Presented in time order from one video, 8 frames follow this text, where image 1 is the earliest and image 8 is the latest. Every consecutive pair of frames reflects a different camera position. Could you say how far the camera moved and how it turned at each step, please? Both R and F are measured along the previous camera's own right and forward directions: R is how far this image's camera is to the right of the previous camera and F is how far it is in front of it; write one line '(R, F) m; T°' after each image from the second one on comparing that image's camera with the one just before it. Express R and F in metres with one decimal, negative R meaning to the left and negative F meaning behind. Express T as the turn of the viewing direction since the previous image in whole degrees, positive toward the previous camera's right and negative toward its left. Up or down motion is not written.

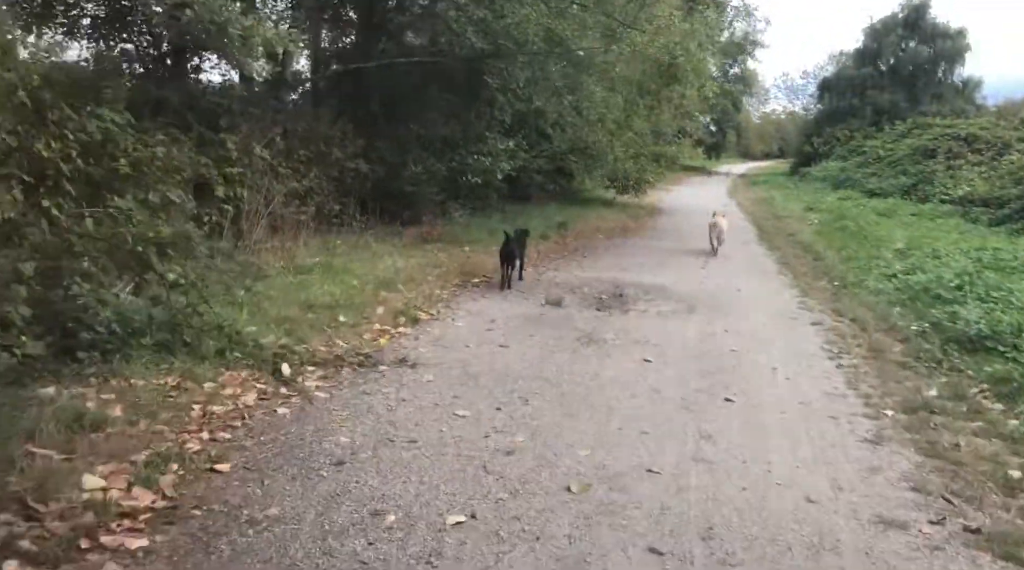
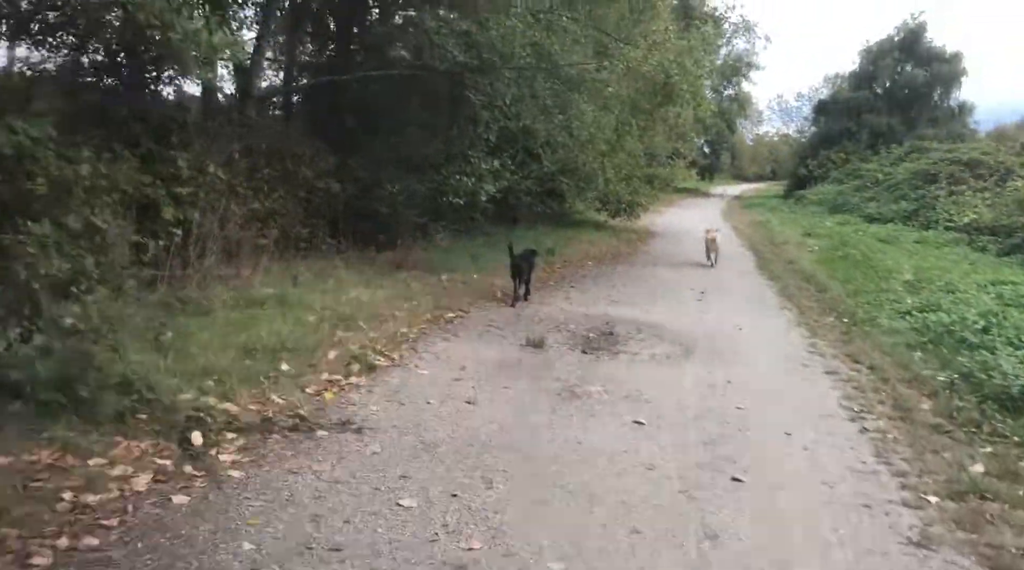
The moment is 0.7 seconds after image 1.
(+0.2, +1.1) m; 0°
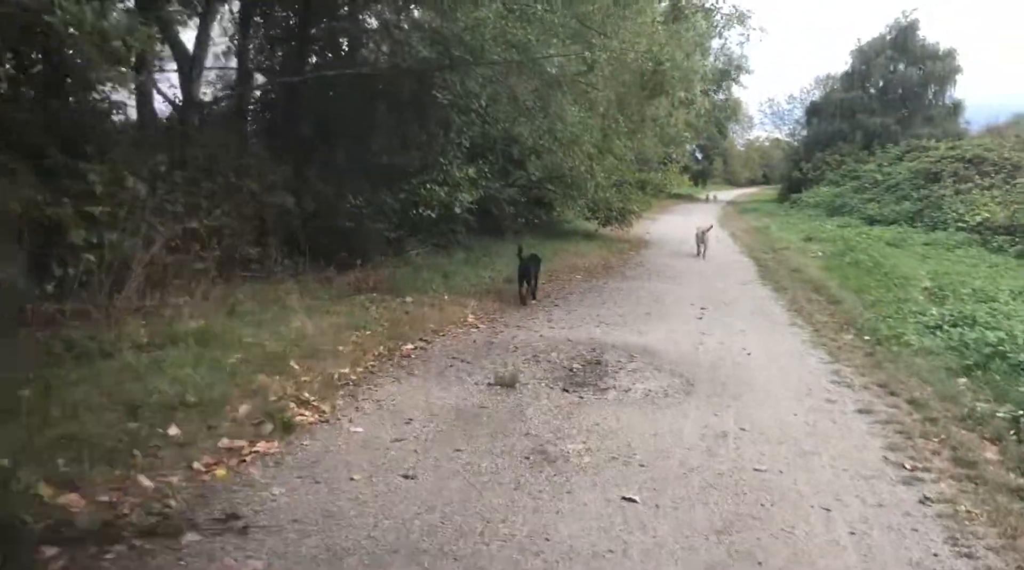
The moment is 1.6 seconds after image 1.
(+0.3, +1.5) m; 0°
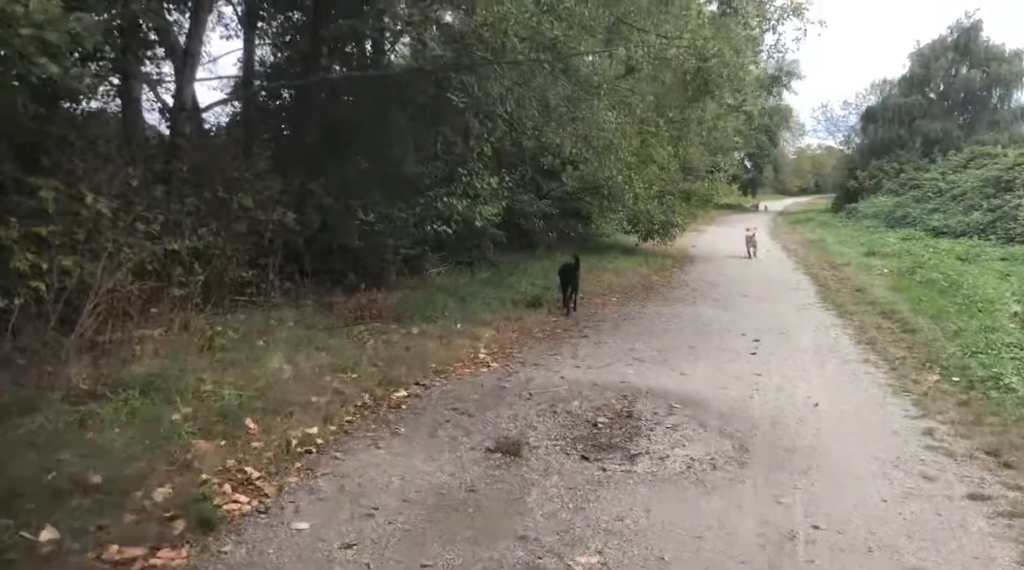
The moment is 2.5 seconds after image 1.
(+0.3, +1.4) m; -3°
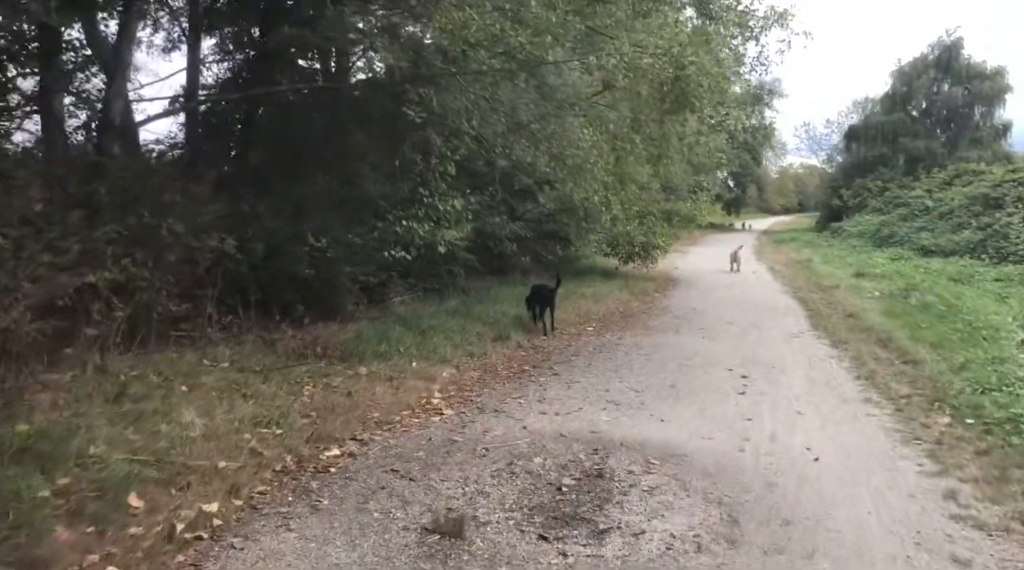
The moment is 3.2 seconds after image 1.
(+0.3, +1.0) m; +1°
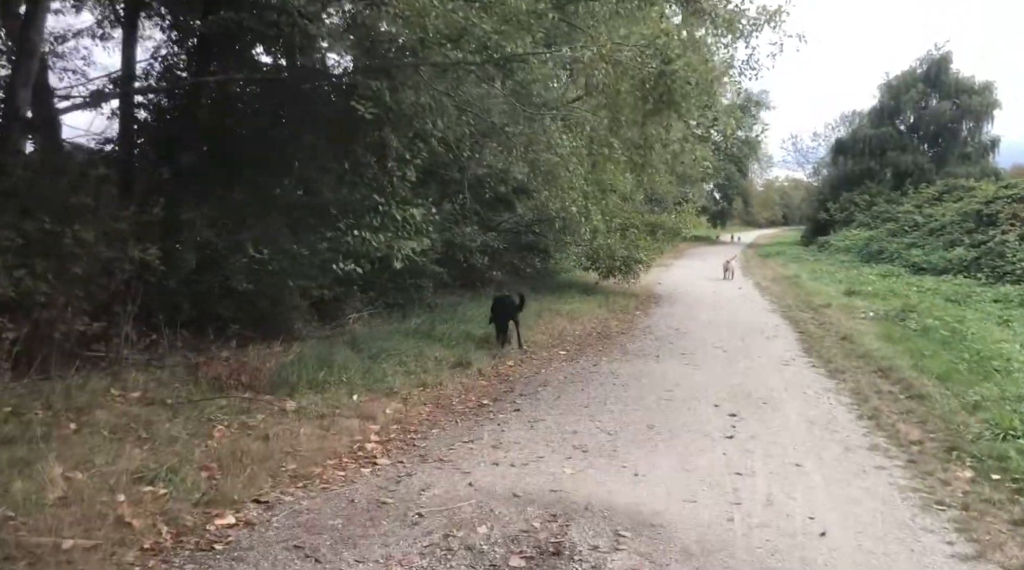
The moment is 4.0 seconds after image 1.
(+0.3, +1.1) m; +1°
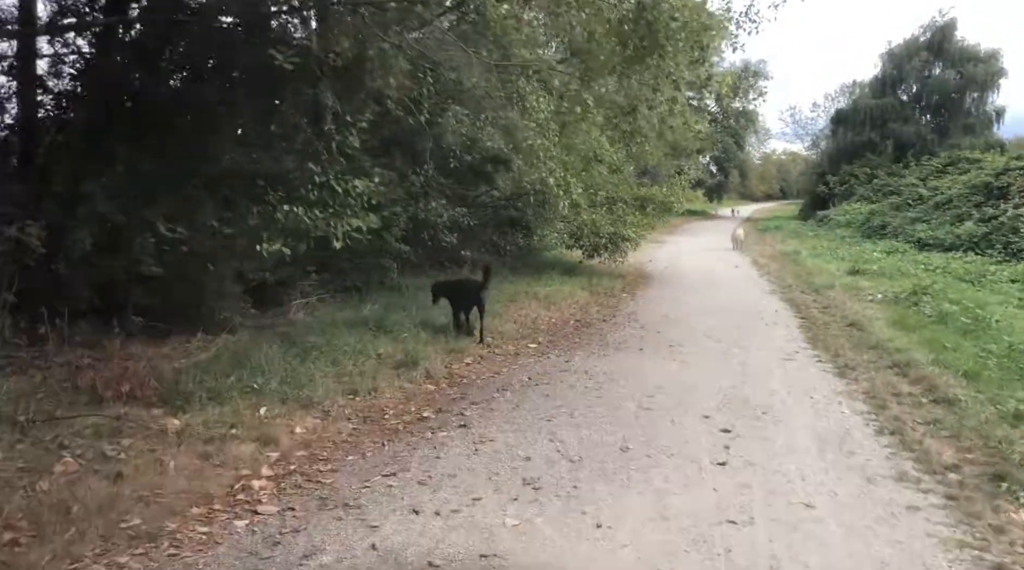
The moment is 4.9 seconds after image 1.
(+0.4, +1.5) m; 0°
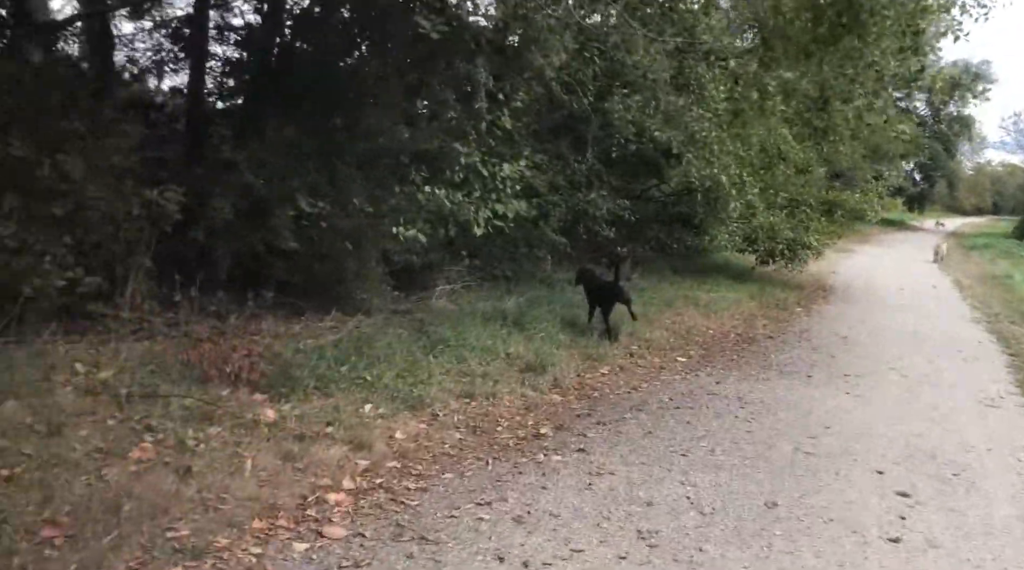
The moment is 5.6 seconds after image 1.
(+0.2, +0.9) m; -13°
